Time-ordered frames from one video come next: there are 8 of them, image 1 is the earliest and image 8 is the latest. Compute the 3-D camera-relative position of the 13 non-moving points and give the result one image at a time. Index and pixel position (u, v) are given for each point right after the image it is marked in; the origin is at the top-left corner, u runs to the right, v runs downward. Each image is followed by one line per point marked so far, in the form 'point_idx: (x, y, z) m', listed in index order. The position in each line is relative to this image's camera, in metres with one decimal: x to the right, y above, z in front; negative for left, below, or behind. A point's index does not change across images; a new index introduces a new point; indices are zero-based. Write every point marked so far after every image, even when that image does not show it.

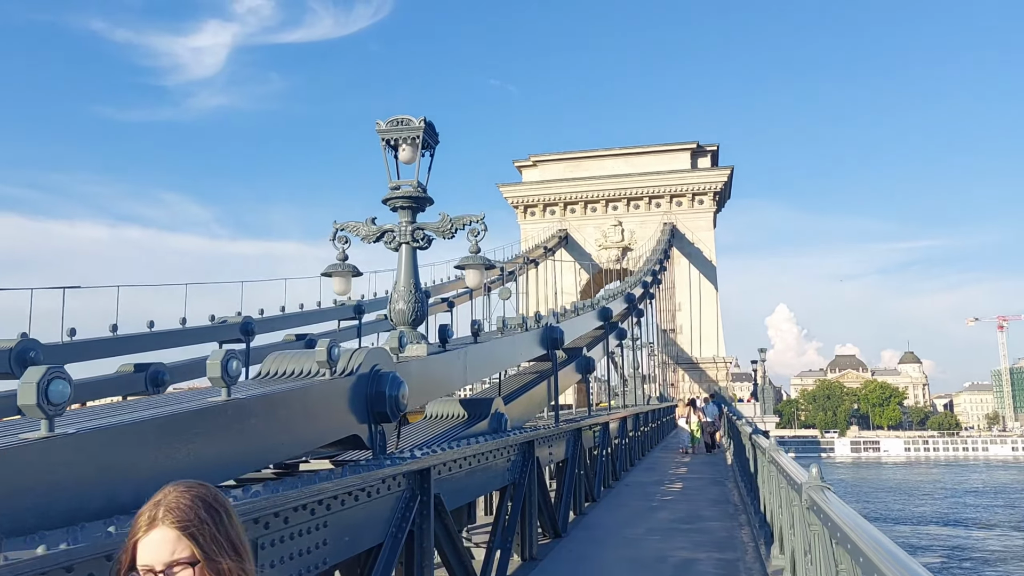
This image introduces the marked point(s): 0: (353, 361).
0: (-0.8, -0.4, +4.3) m
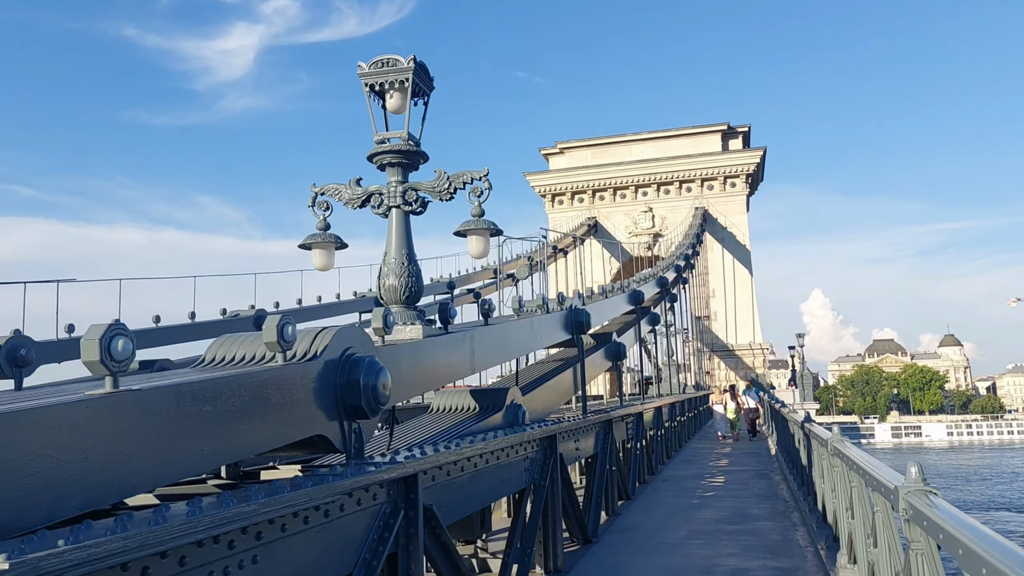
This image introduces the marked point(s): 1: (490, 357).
0: (-0.8, -0.2, +3.4) m
1: (-0.1, -0.5, +5.8) m
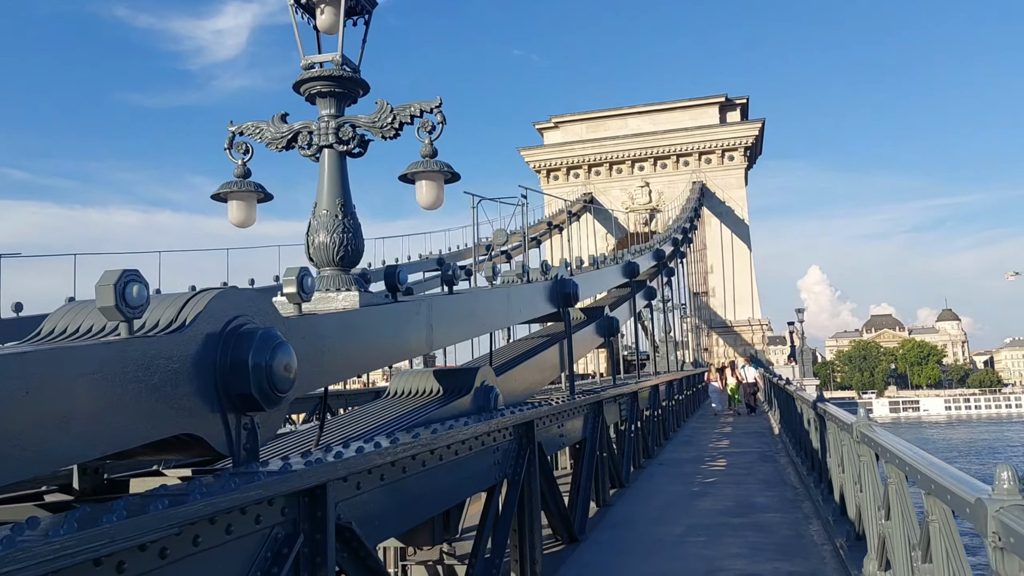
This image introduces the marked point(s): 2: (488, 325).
0: (-1.0, -0.1, +2.6) m
1: (-0.3, -0.2, +4.9) m
2: (-0.2, -0.3, +5.6) m
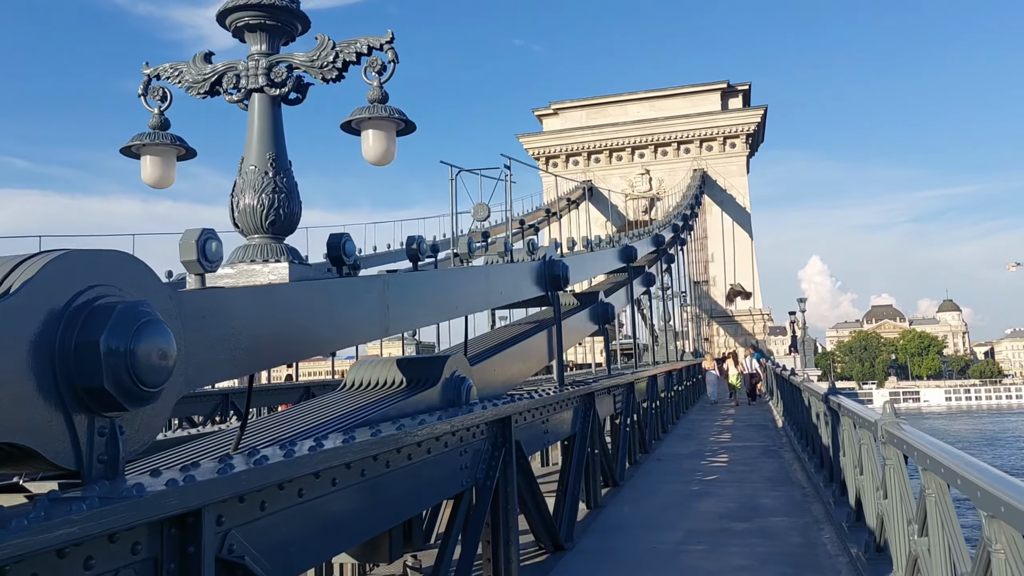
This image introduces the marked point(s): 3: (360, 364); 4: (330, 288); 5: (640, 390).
0: (-1.1, 0.0, +1.9) m
1: (-0.5, -0.1, +4.3) m
2: (-0.3, -0.1, +4.9) m
3: (-0.8, -0.4, +4.7) m
4: (-0.7, 0.0, +3.3) m
5: (+1.7, -1.3, +11.0) m
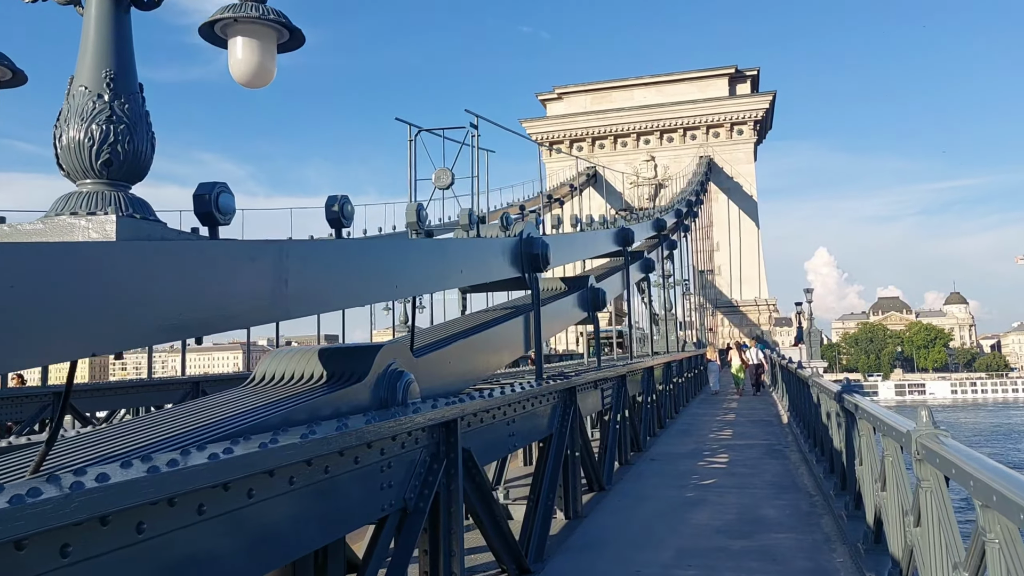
0: (-1.3, +0.1, +1.1) m
1: (-0.7, 0.0, +3.4) m
2: (-0.5, 0.0, +4.1) m
3: (-1.1, -0.3, +3.8) m
4: (-0.9, +0.1, +2.5) m
5: (+1.5, -1.2, +10.2) m
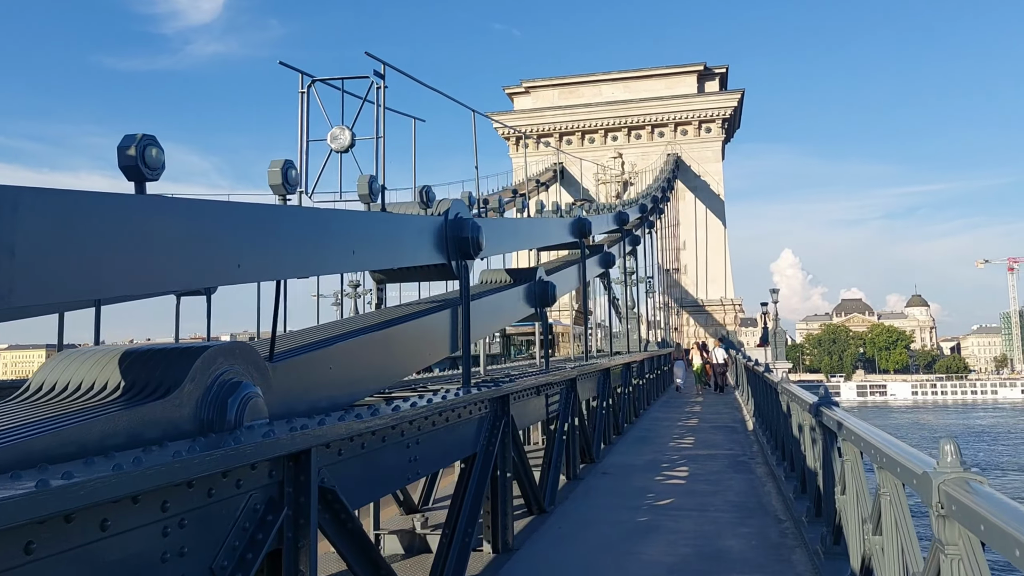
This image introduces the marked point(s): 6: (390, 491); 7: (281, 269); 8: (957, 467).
0: (-1.6, +0.2, +0.1) m
1: (-1.1, +0.1, +2.4) m
2: (-0.9, +0.1, +3.1) m
3: (-1.5, -0.2, +2.8) m
4: (-1.3, +0.2, +1.5) m
5: (+0.8, -1.1, +9.3) m
6: (-0.5, -0.8, +3.6) m
7: (-0.9, +0.1, +3.4) m
8: (+1.2, -0.5, +2.3) m
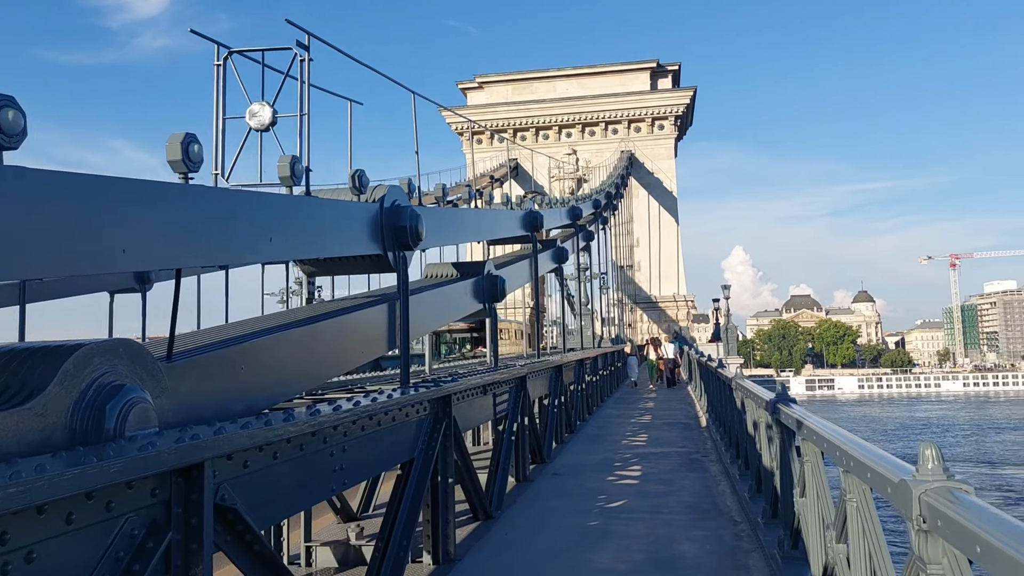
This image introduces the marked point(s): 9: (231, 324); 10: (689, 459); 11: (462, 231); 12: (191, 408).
0: (-1.7, +0.2, -0.4) m
1: (-1.3, +0.1, +2.0) m
2: (-1.1, +0.1, +2.7) m
3: (-1.7, -0.2, +2.4) m
4: (-1.4, +0.2, +1.1) m
5: (+0.3, -1.0, +9.0) m
6: (-0.8, -0.8, +3.2) m
7: (-1.1, +0.1, +3.0) m
8: (+1.0, -0.5, +2.0) m
9: (-1.2, -0.1, +3.8) m
10: (+1.8, -1.7, +8.6) m
11: (-0.4, +0.5, +7.3) m
12: (-1.0, -0.4, +3.1) m
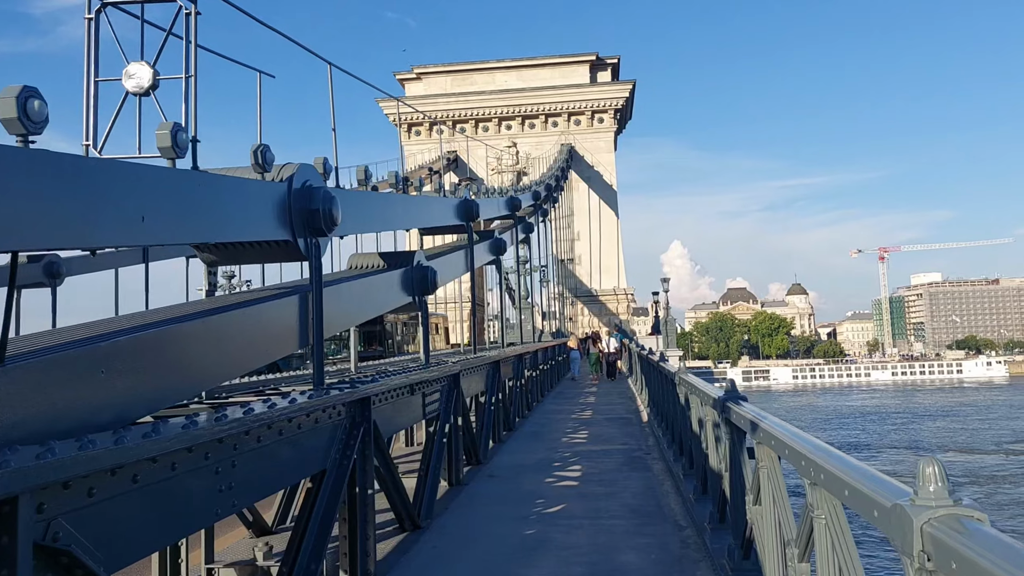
0: (-1.7, +0.2, -0.9) m
1: (-1.5, +0.1, +1.5) m
2: (-1.4, +0.1, +2.2) m
3: (-1.9, -0.2, +1.8) m
4: (-1.5, +0.2, +0.5) m
5: (-0.4, -0.9, +8.5) m
6: (-1.0, -0.8, +2.7) m
7: (-1.4, +0.2, +2.5) m
8: (+0.8, -0.4, +1.7) m
9: (-1.5, -0.1, +3.3) m
10: (+1.2, -1.6, +8.2) m
11: (-1.0, +0.6, +6.8) m
12: (-1.3, -0.4, +2.5) m
